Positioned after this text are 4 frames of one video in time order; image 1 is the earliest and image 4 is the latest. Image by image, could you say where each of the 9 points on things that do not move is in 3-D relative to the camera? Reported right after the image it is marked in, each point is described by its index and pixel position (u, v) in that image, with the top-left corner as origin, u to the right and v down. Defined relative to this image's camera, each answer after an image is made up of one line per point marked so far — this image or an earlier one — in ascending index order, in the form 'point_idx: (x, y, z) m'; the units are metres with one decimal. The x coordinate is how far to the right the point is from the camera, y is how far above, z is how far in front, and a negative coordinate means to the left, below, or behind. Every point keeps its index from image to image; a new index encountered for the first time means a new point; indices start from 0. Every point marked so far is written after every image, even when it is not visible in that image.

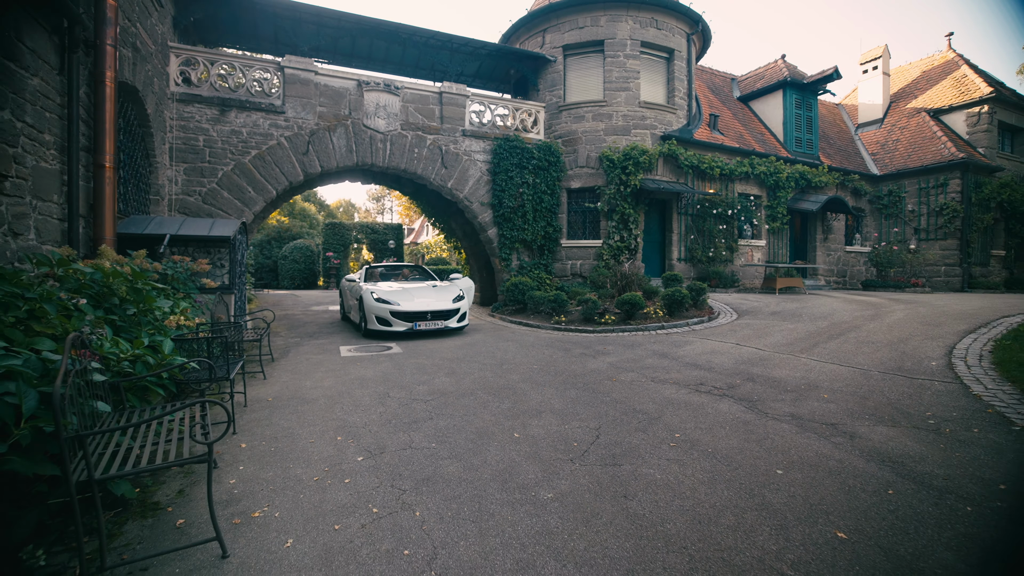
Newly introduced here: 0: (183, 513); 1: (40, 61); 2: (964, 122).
0: (-1.7, -1.1, +2.4) m
1: (-5.0, +2.4, +4.9) m
2: (+17.7, +6.5, +18.3) m
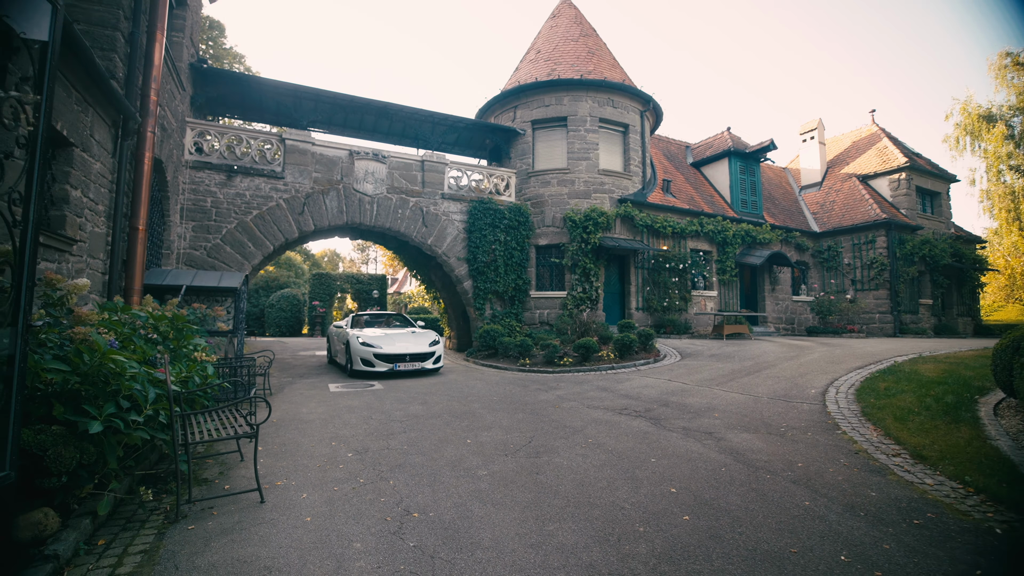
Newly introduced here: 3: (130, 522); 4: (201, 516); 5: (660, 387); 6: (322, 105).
0: (-2.1, -1.4, +3.5) m
1: (-5.5, +1.8, +6.3) m
2: (+16.7, +4.5, +20.7) m
3: (-2.3, -1.4, +2.8) m
4: (-2.0, -1.4, +3.0) m
5: (+2.4, -1.6, +7.6) m
6: (-5.4, +5.2, +13.3) m
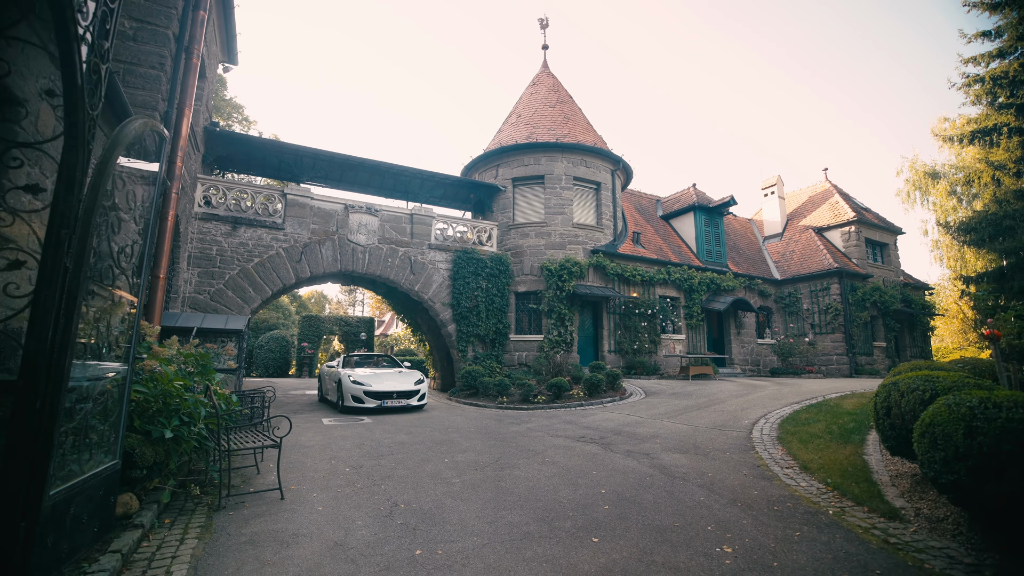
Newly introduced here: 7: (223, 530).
0: (-2.5, -1.8, +4.4) m
1: (-5.9, +1.2, +7.4) m
2: (+15.9, +2.4, +22.6) m
3: (-2.6, -1.8, +3.7) m
4: (-2.3, -1.8, +3.9) m
5: (+1.9, -2.4, +8.6) m
6: (-6.0, +3.9, +14.7) m
7: (-2.1, -1.8, +3.4) m
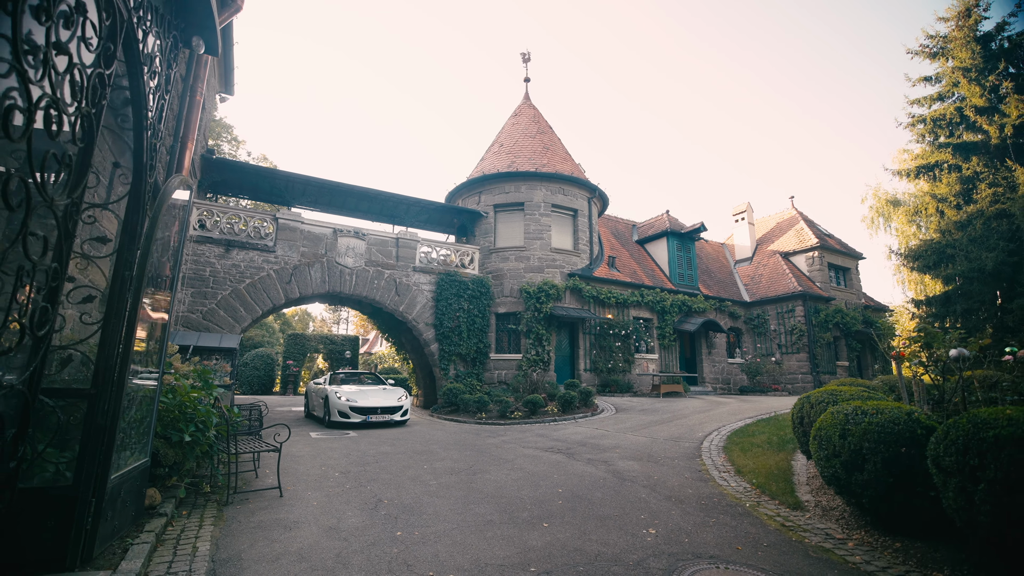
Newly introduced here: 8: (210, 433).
0: (-2.8, -2.1, +5.0) m
1: (-6.3, +0.8, +8.0) m
2: (+15.0, +1.2, +24.0) m
3: (-2.9, -2.0, +4.3) m
4: (-2.6, -2.1, +4.5) m
5: (+1.5, -2.9, +9.3) m
6: (-6.6, +3.3, +15.4) m
7: (-2.4, -2.0, +4.1) m
8: (-3.0, -1.4, +4.5) m
